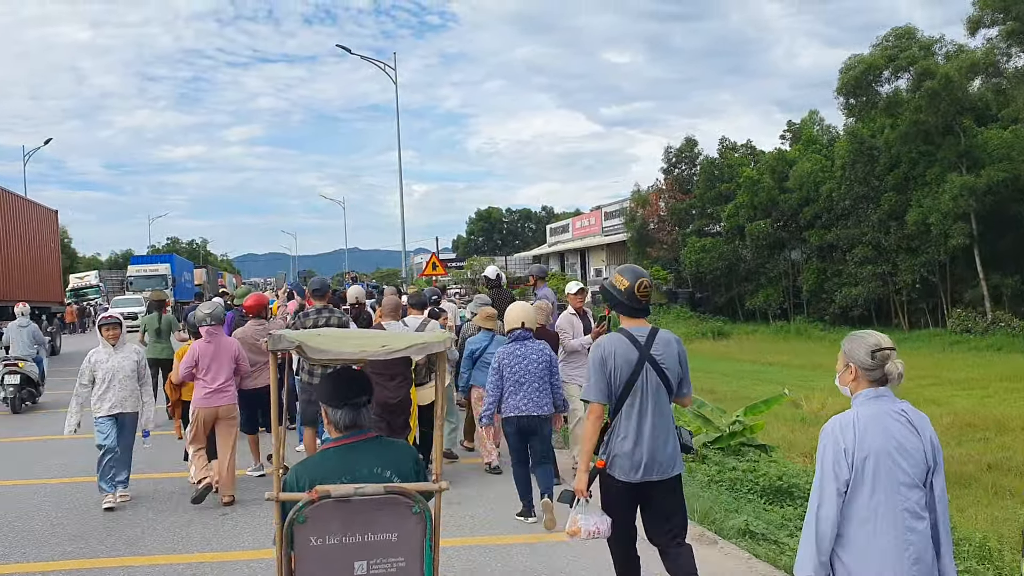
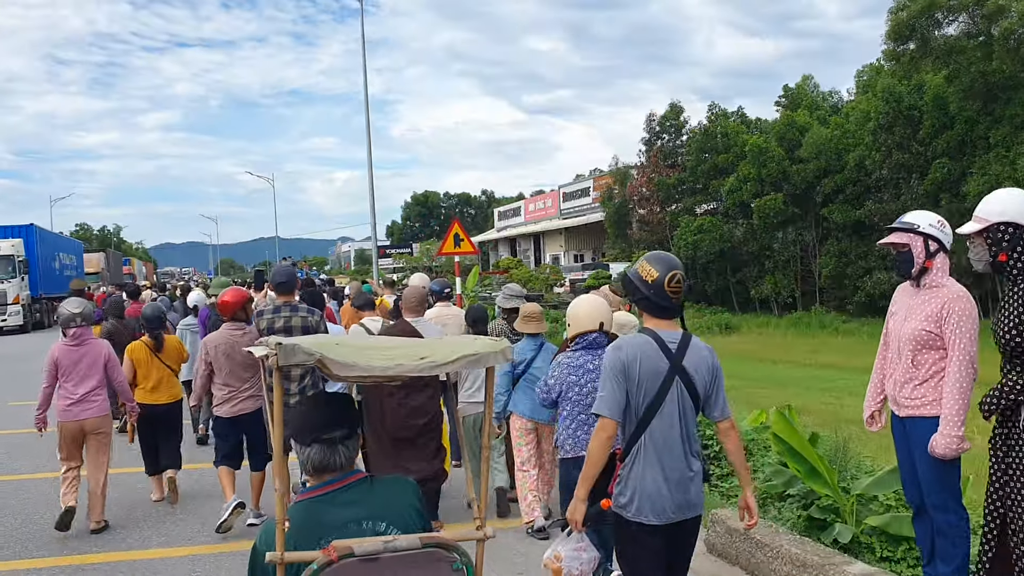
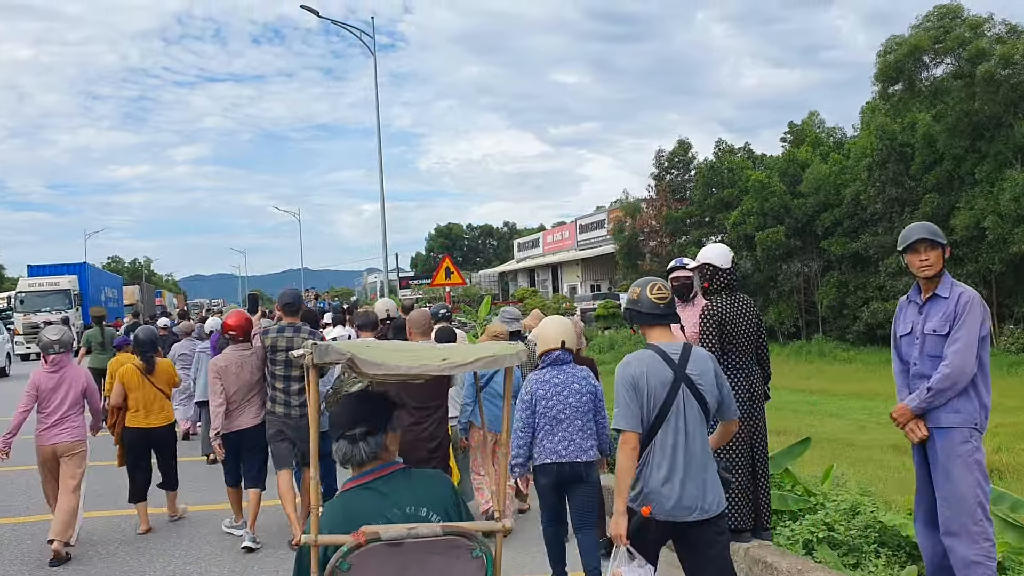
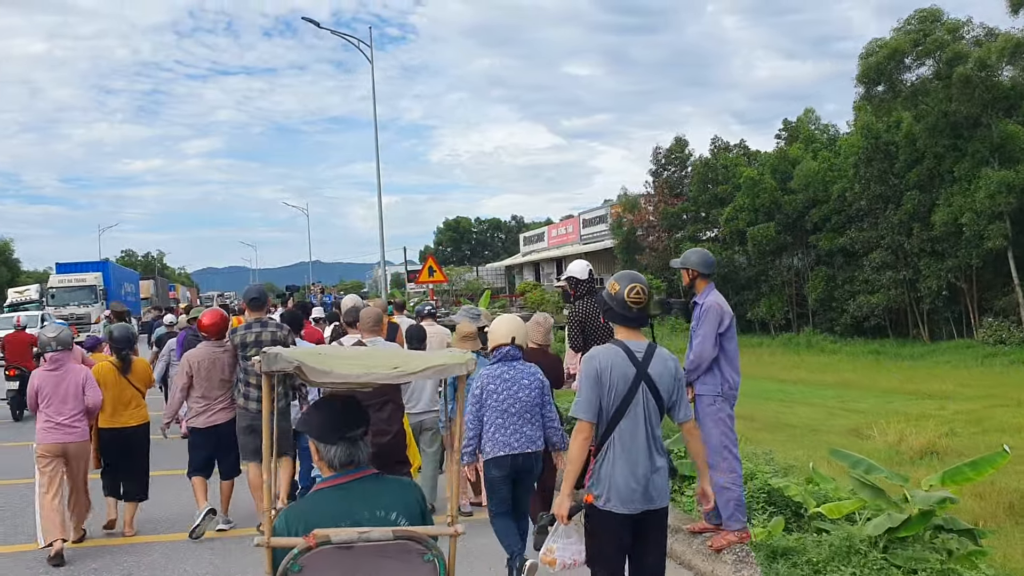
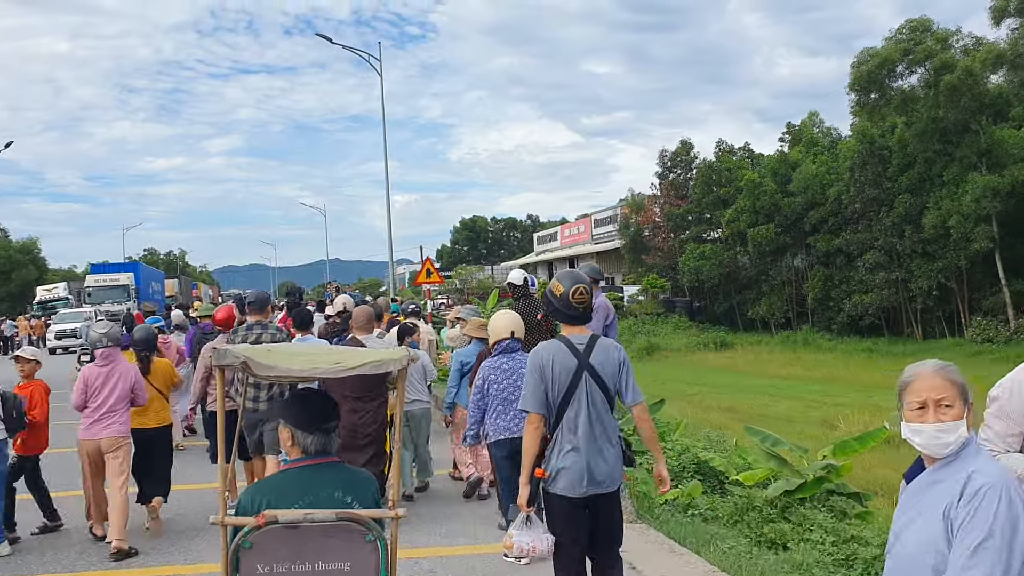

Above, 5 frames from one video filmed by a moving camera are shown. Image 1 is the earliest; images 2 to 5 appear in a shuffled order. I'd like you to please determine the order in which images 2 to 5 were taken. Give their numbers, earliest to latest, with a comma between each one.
5, 4, 3, 2
